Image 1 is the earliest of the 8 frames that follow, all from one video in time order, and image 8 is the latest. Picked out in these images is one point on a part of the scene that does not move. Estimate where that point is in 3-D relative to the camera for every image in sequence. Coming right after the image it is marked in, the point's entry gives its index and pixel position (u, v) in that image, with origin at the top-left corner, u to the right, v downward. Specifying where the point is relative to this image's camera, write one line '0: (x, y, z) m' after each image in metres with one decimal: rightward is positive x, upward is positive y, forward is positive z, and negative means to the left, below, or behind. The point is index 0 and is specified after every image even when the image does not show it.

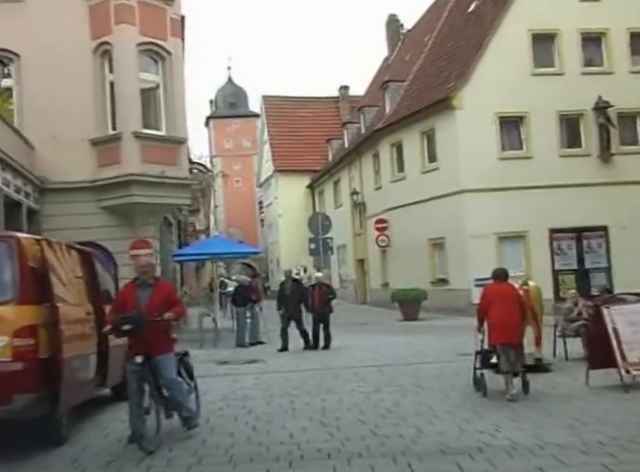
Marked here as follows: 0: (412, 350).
0: (+2.1, -2.7, +17.1) m
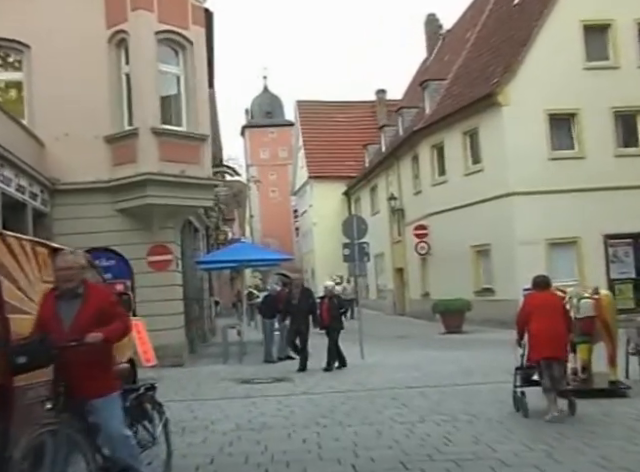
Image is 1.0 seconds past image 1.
0: (+2.9, -2.7, +15.1) m
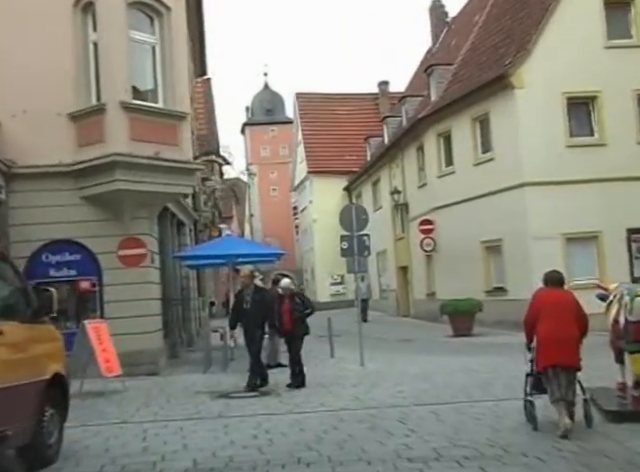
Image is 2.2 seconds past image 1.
0: (+2.7, -2.5, +13.0) m
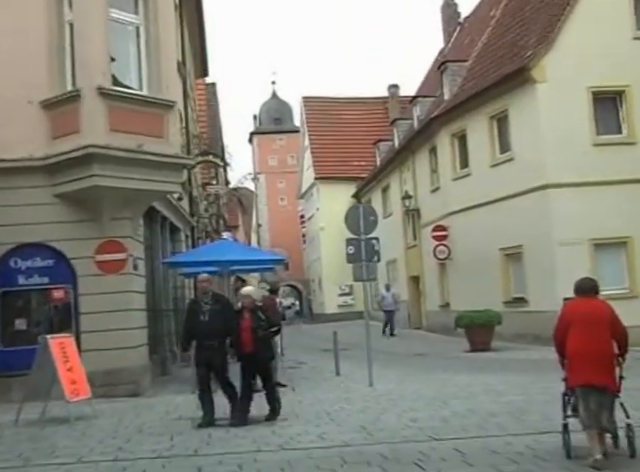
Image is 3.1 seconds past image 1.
0: (+2.8, -2.5, +11.2) m
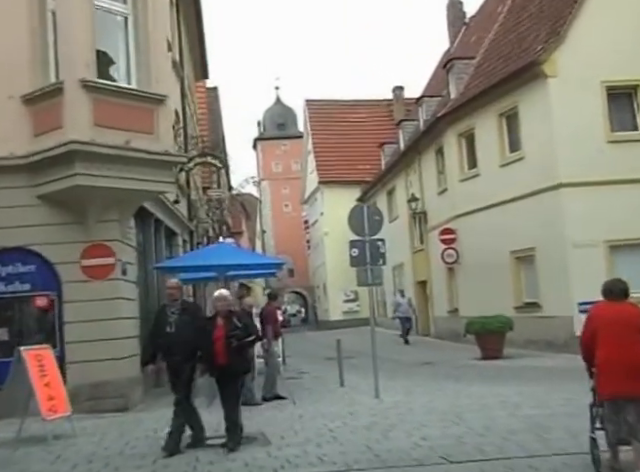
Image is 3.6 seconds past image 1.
0: (+2.8, -2.5, +10.2) m
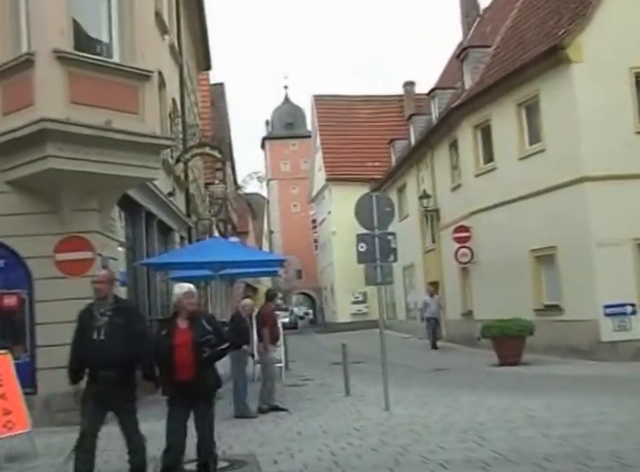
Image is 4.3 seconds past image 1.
0: (+2.8, -2.4, +8.7) m
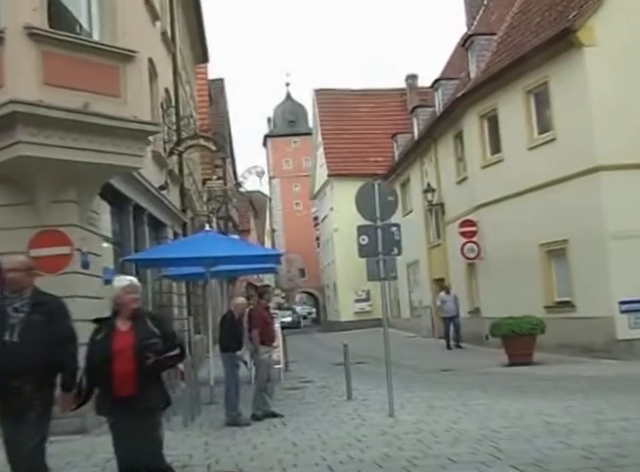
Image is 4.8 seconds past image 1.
0: (+2.7, -2.3, +7.8) m
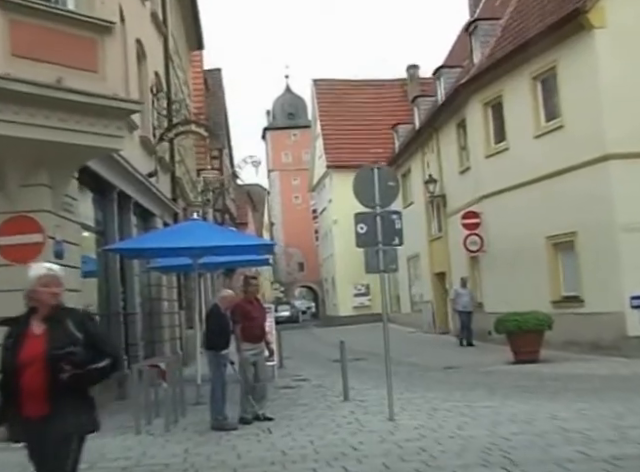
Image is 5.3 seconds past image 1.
0: (+2.7, -2.1, +6.9) m
